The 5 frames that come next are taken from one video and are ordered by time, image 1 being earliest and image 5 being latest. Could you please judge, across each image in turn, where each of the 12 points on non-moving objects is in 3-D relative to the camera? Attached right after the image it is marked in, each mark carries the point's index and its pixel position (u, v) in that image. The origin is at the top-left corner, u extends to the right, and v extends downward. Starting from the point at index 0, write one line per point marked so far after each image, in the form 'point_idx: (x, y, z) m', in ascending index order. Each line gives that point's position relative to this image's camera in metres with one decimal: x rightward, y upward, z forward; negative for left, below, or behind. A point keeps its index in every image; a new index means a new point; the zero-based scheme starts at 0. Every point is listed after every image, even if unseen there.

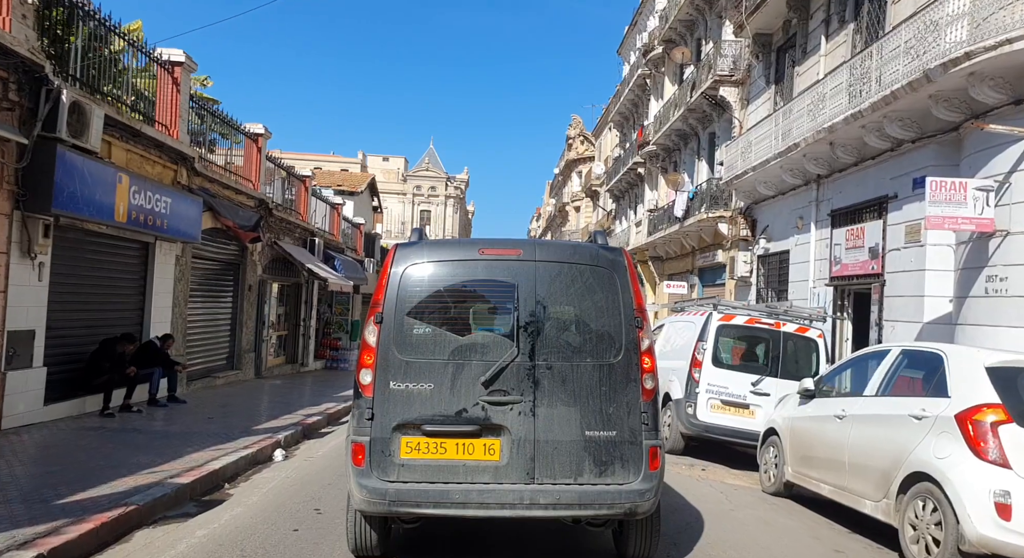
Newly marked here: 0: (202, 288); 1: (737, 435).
0: (-5.7, -0.2, +14.5) m
1: (+2.5, -1.7, +8.7) m
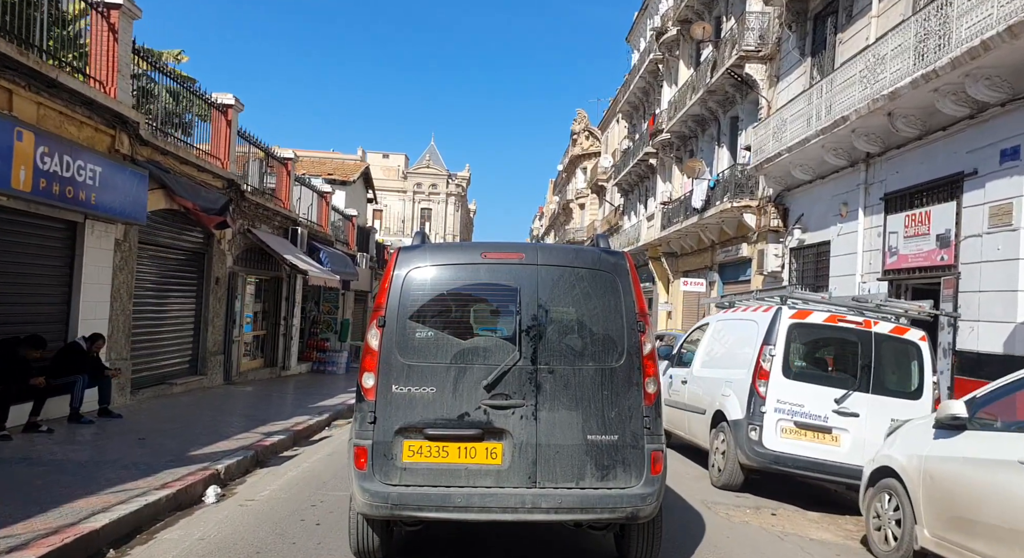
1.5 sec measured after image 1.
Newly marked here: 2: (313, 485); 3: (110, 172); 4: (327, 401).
0: (-5.7, 0.0, +12.4) m
1: (+2.6, -1.6, +6.6) m
2: (-1.8, -1.8, +6.9) m
3: (-4.9, +1.3, +9.5) m
4: (-3.6, -2.4, +15.4) m
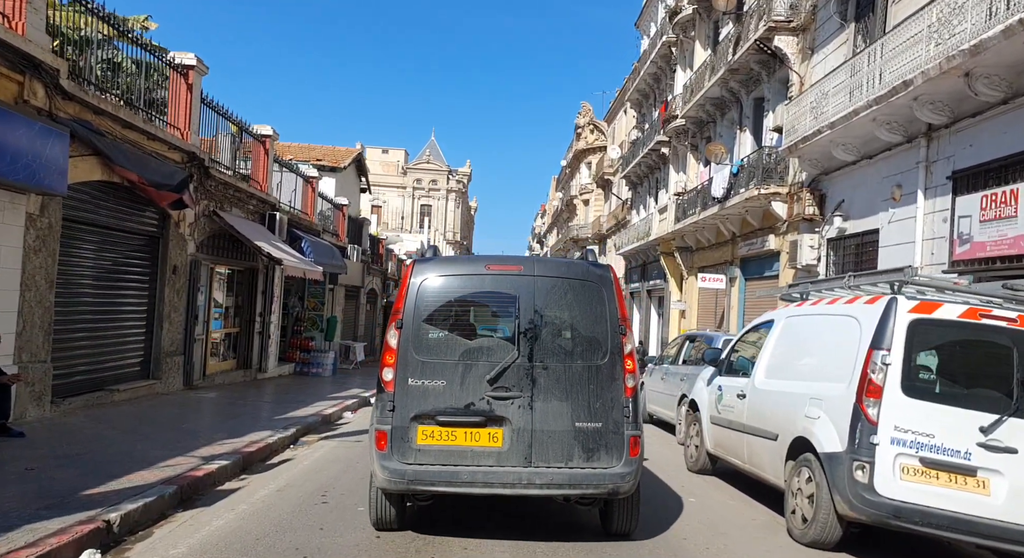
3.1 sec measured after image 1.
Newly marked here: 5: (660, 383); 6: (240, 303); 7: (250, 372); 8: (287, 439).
0: (-5.6, +0.2, +10.5) m
1: (+2.7, -1.5, +4.7) m
2: (-1.7, -1.7, +4.9) m
3: (-4.9, +1.5, +7.6) m
4: (-3.5, -2.2, +13.5) m
5: (+2.4, -1.7, +12.5) m
6: (-5.8, -0.5, +16.5) m
7: (-5.6, -2.0, +16.6) m
8: (-2.7, -1.9, +9.3) m
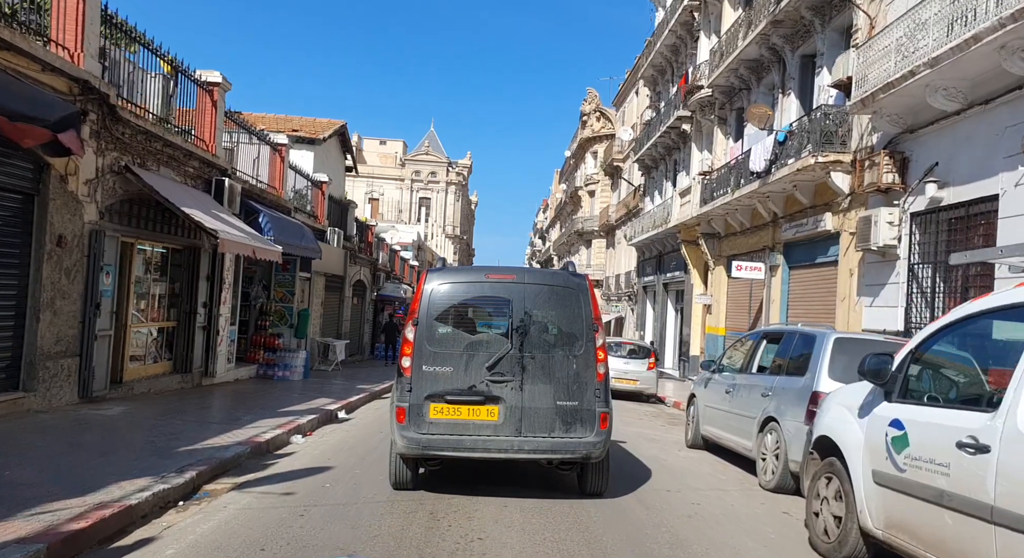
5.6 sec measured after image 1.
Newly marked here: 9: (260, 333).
0: (-5.5, +0.5, +7.1) m
1: (+2.8, -1.2, +1.3) m
2: (-1.6, -1.4, +1.6) m
3: (-4.7, +1.8, +4.2) m
4: (-3.4, -1.9, +10.1) m
5: (+2.5, -1.4, +9.1) m
6: (-5.7, -0.2, +13.2) m
7: (-5.5, -1.7, +13.2) m
8: (-2.6, -1.6, +5.9) m
9: (-5.5, -1.2, +17.0) m
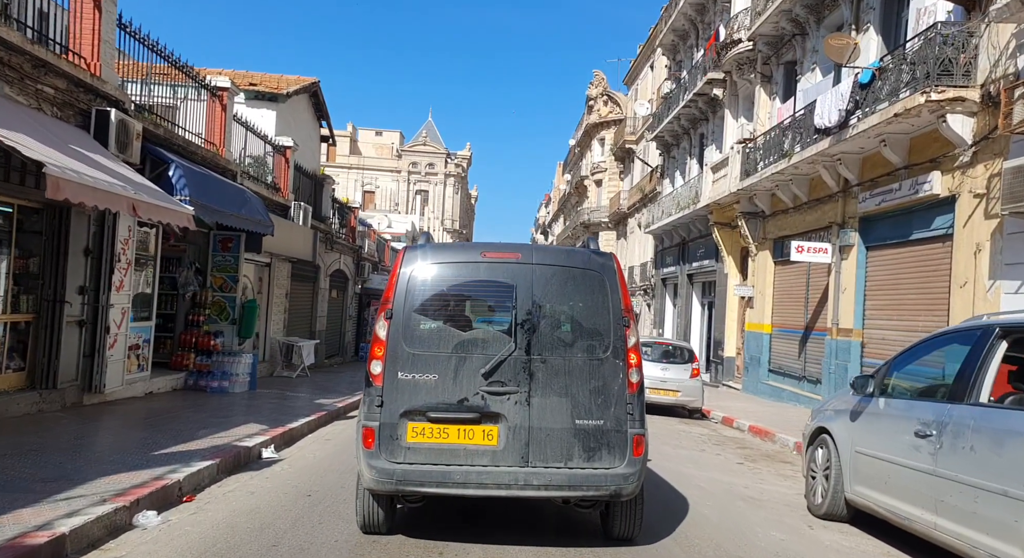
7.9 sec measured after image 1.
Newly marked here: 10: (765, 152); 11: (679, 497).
0: (-5.4, +0.8, +3.0) m
1: (+2.9, -0.9, -2.8) m
2: (-1.5, -1.1, -2.5) m
3: (-4.6, +2.0, +0.1) m
4: (-3.3, -1.6, +6.0) m
5: (+2.6, -1.1, +5.0) m
6: (-5.5, +0.1, +9.1) m
7: (-5.4, -1.4, +9.1) m
8: (-2.5, -1.3, +1.8) m
9: (-5.4, -0.9, +12.9) m
10: (+6.3, +3.2, +19.3) m
11: (+1.5, -2.0, +7.1) m
